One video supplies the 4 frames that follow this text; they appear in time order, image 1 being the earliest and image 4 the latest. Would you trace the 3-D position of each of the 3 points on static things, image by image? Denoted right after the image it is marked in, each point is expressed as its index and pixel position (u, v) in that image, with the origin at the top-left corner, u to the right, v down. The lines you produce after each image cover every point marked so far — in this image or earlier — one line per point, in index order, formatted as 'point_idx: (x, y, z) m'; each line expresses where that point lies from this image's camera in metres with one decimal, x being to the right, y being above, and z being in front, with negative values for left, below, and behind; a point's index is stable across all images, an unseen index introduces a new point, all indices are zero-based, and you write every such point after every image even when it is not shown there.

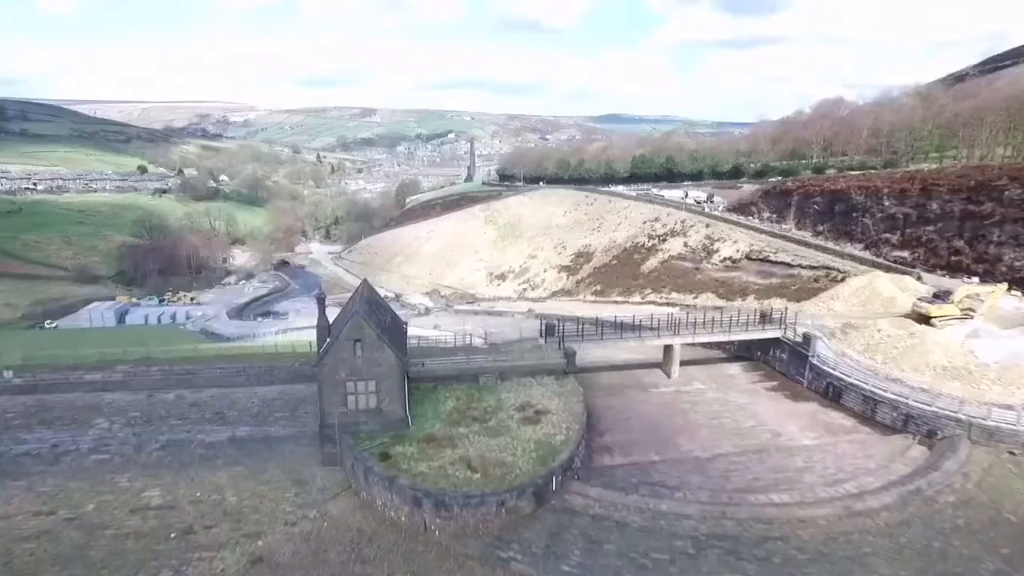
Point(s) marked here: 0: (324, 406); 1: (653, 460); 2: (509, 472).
0: (-9.8, -6.1, +17.9) m
1: (+7.8, -9.6, +19.1) m
2: (-0.1, -8.8, +16.3) m
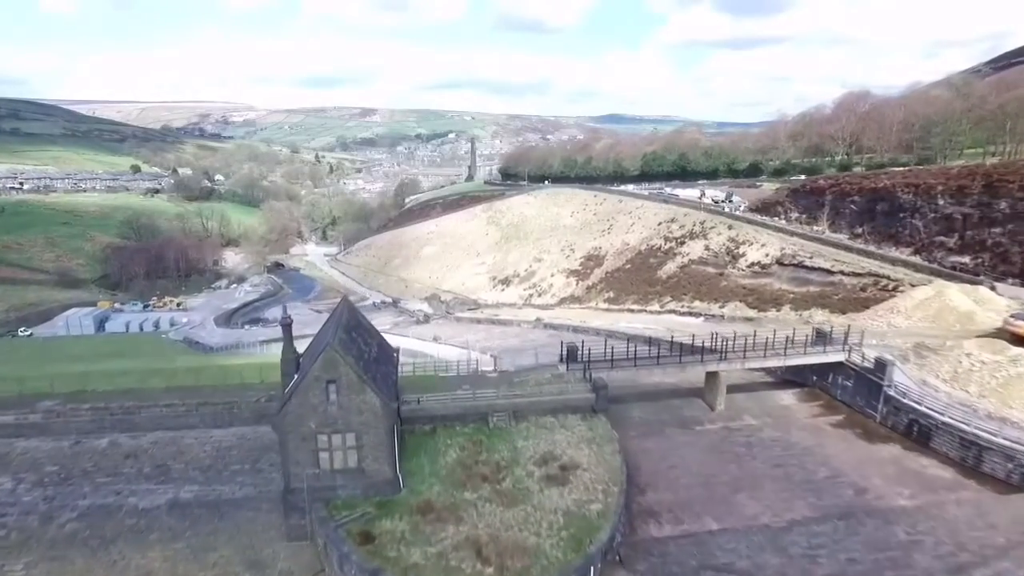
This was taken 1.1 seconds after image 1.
0: (-8.9, -7.1, +13.7) m
1: (+8.7, -10.5, +15.0) m
2: (+0.7, -9.7, +12.1) m
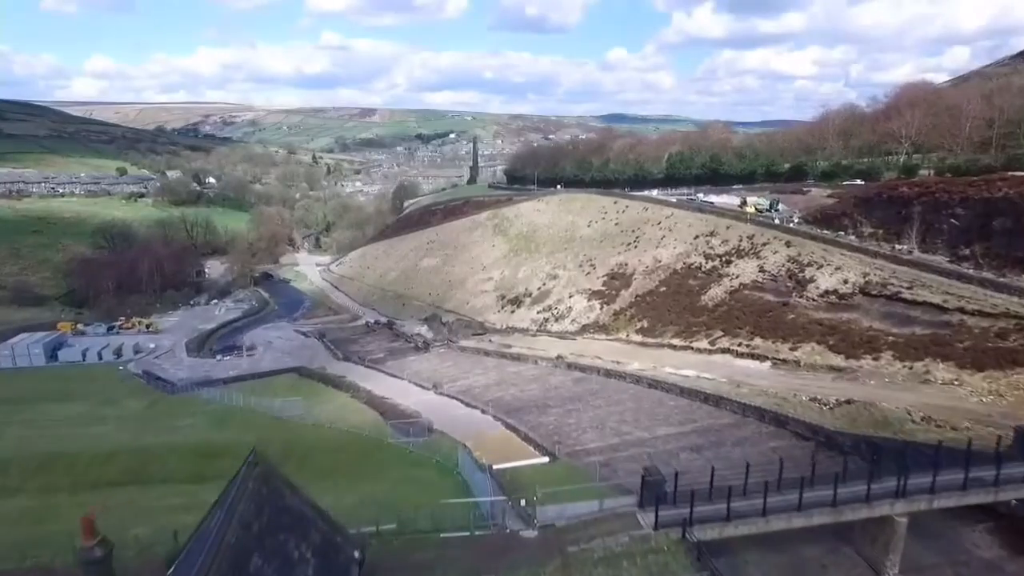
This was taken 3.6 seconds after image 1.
0: (-7.2, -10.6, +5.6) m
1: (+10.4, -14.0, +6.8) m
2: (+2.5, -13.2, +4.0) m
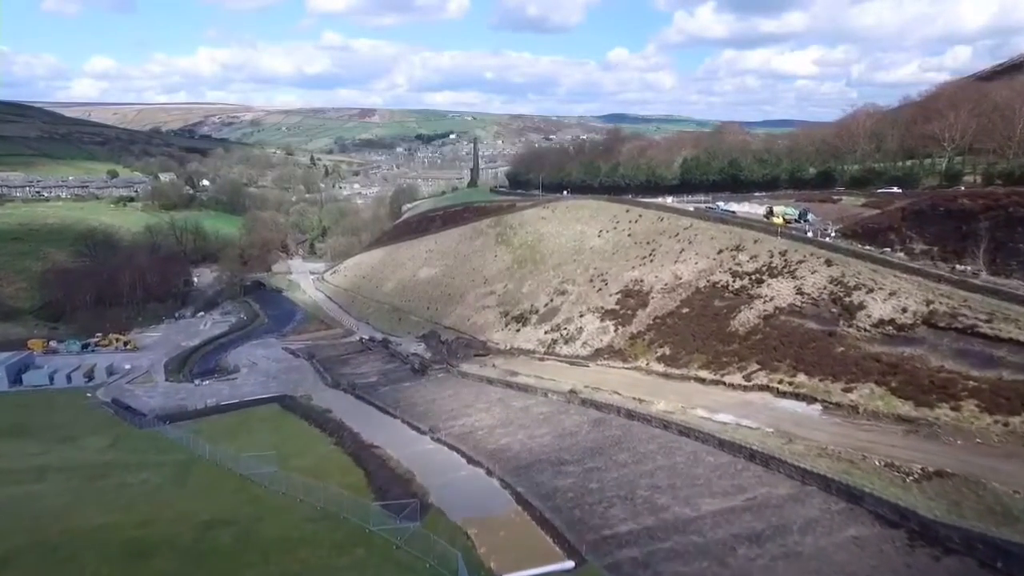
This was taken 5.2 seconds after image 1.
0: (-6.5, -13.2, +1.1) m
1: (+11.1, -16.6, +2.2) m
2: (+3.1, -15.8, -0.6) m
